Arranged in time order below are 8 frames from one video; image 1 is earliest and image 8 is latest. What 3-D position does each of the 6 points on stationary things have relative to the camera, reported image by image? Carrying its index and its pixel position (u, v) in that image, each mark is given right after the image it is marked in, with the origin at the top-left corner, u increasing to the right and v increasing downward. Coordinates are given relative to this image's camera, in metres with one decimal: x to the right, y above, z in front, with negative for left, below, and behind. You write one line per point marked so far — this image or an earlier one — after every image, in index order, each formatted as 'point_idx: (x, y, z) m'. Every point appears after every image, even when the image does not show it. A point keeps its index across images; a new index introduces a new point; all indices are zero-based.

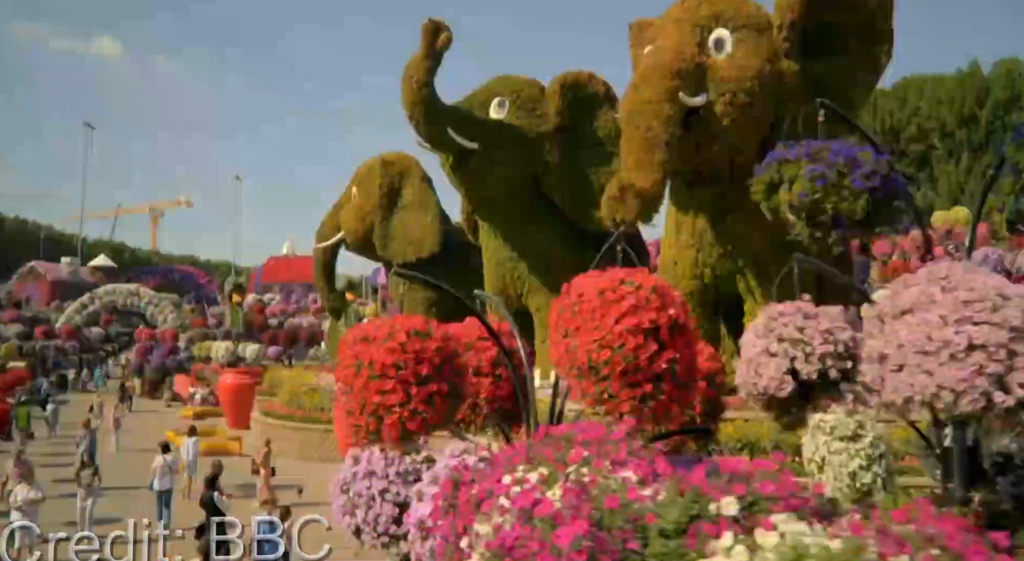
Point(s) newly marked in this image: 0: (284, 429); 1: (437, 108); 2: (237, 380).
0: (-3.5, -2.3, +13.3) m
1: (-1.4, +3.1, +15.4) m
2: (-5.5, -2.0, +17.2) m
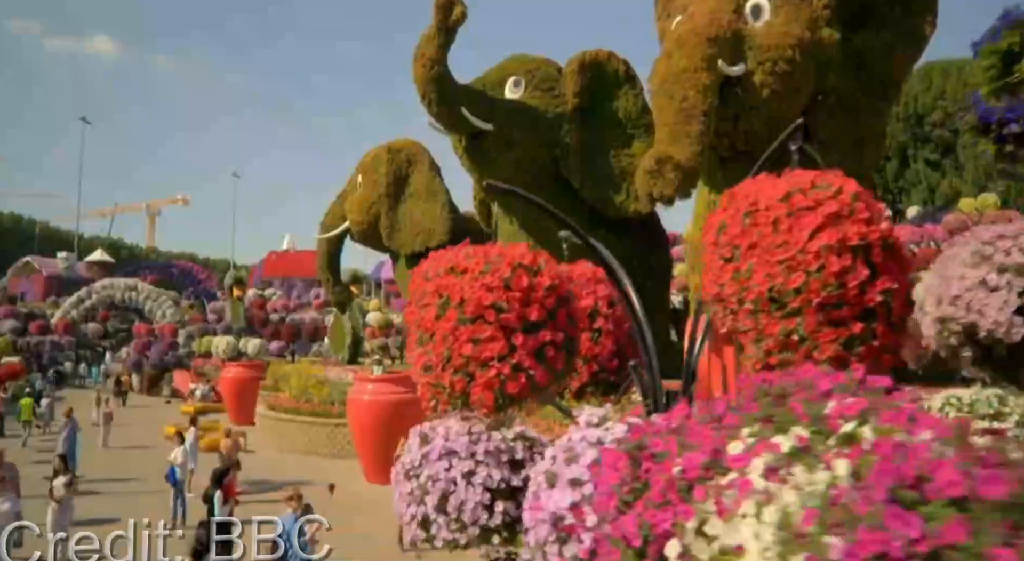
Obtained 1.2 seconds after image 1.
0: (-3.2, -2.1, +12.5) m
1: (-1.1, +3.3, +14.6) m
2: (-5.2, -1.8, +16.5) m
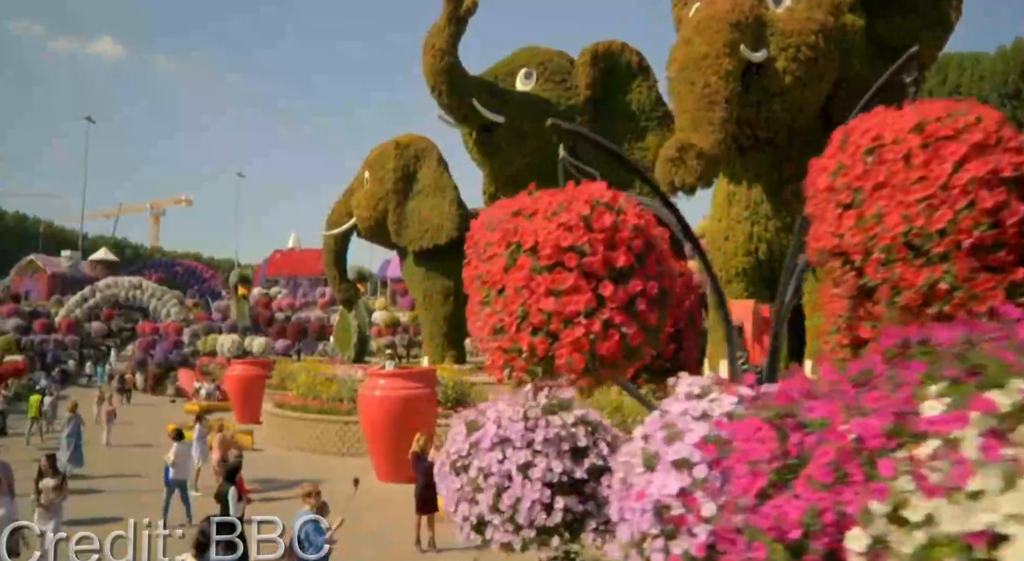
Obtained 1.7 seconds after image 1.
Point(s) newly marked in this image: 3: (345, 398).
0: (-3.0, -2.0, +12.2) m
1: (-0.9, +3.4, +14.3) m
2: (-5.0, -1.7, +16.2) m
3: (-2.4, -1.7, +12.1) m
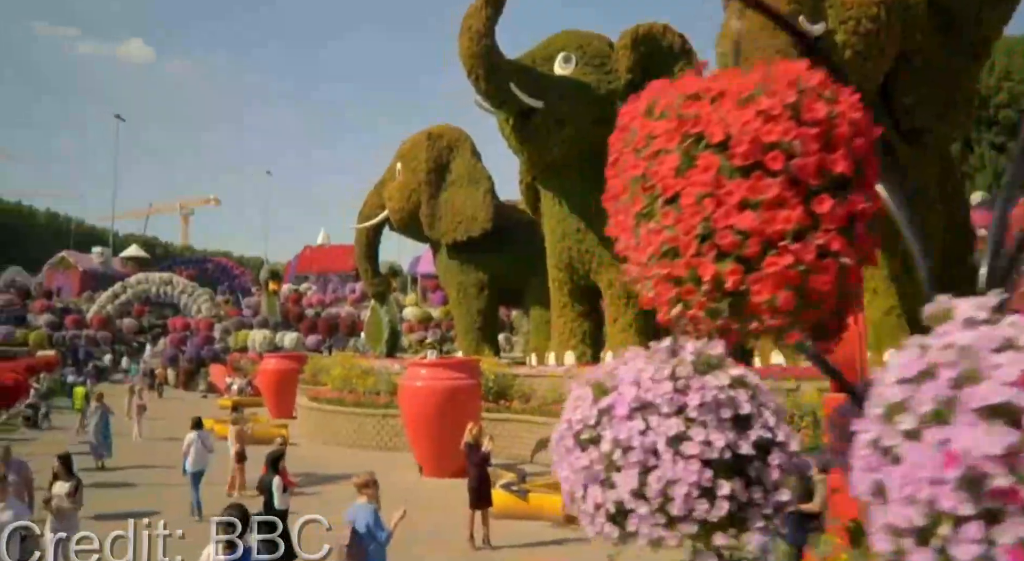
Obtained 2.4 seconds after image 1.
0: (-2.4, -1.9, +11.8) m
1: (-0.2, +3.5, +13.9) m
2: (-4.3, -1.6, +15.9) m
3: (-1.8, -1.5, +11.8) m
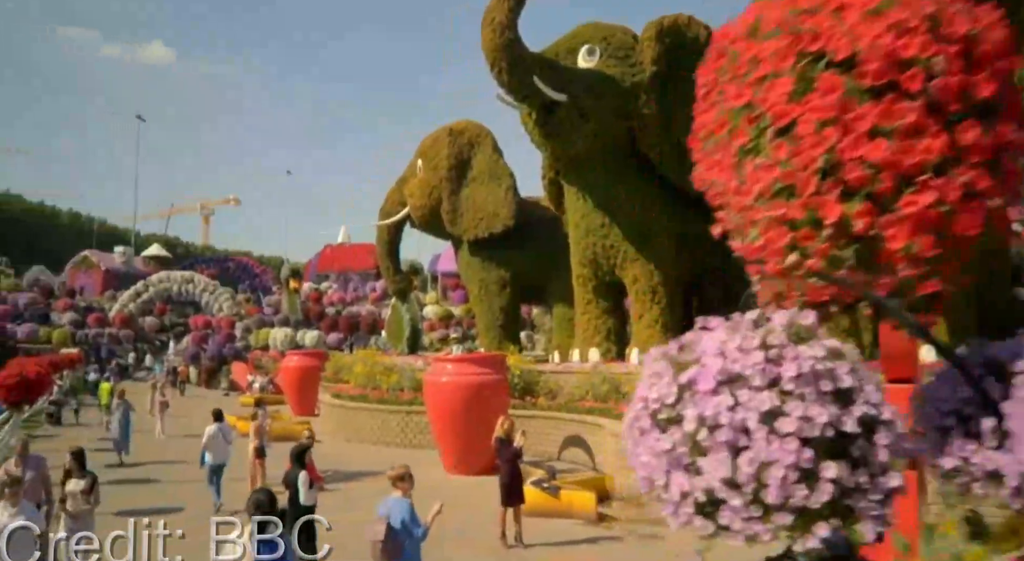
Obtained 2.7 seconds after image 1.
0: (-2.1, -1.8, +11.7) m
1: (+0.1, +3.6, +13.7) m
2: (-3.9, -1.5, +15.8) m
3: (-1.4, -1.5, +11.6) m
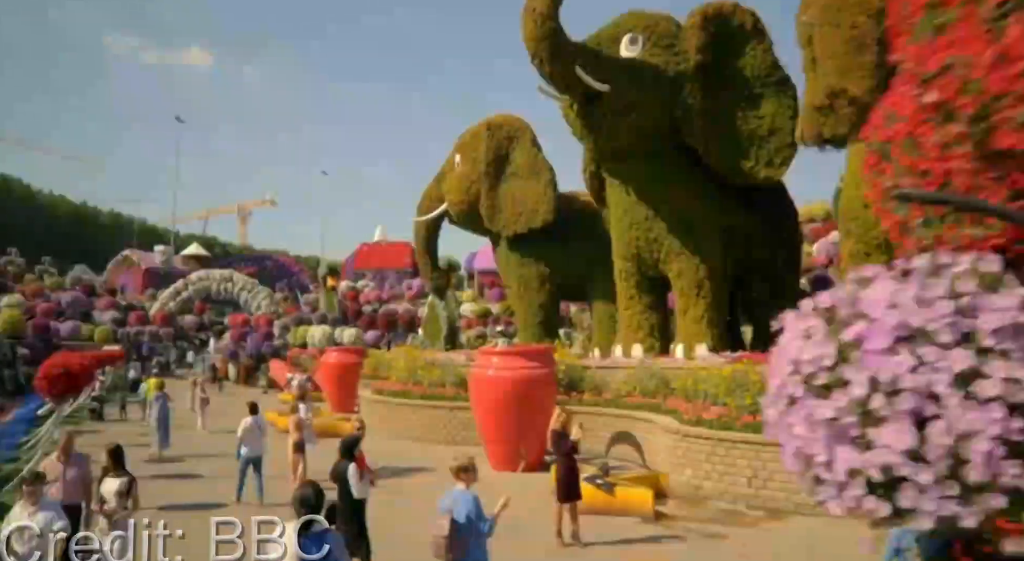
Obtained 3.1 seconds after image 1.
0: (-1.5, -1.7, +11.5) m
1: (+0.8, +3.7, +13.4) m
2: (-3.1, -1.4, +15.7) m
3: (-0.8, -1.4, +11.4) m
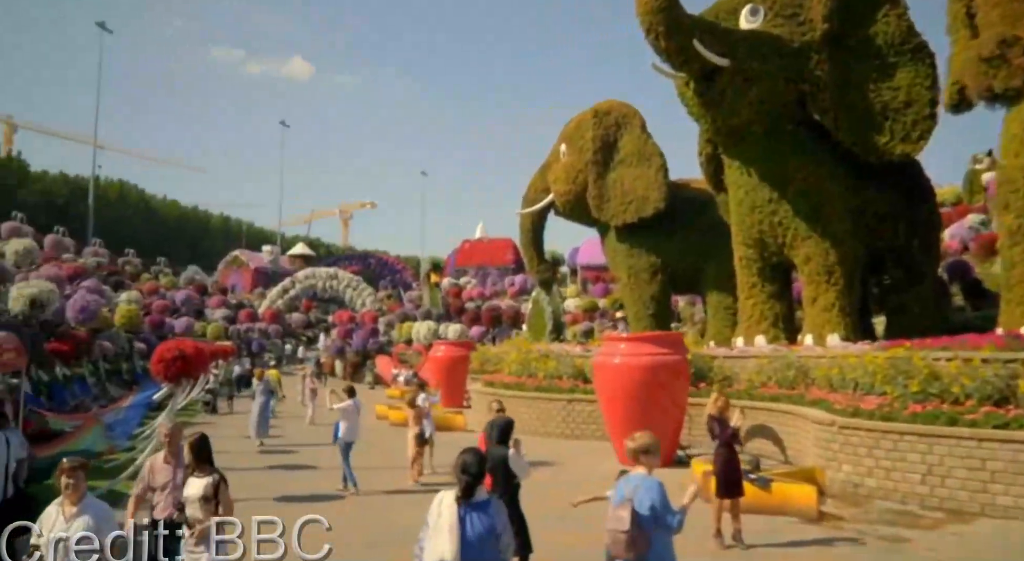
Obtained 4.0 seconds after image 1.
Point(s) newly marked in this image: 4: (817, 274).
0: (0.0, -1.5, +11.0) m
1: (+2.5, +3.9, +12.7) m
2: (-1.1, -1.3, +15.3) m
3: (+0.7, -1.2, +10.8) m
4: (+4.7, +0.1, +13.2) m
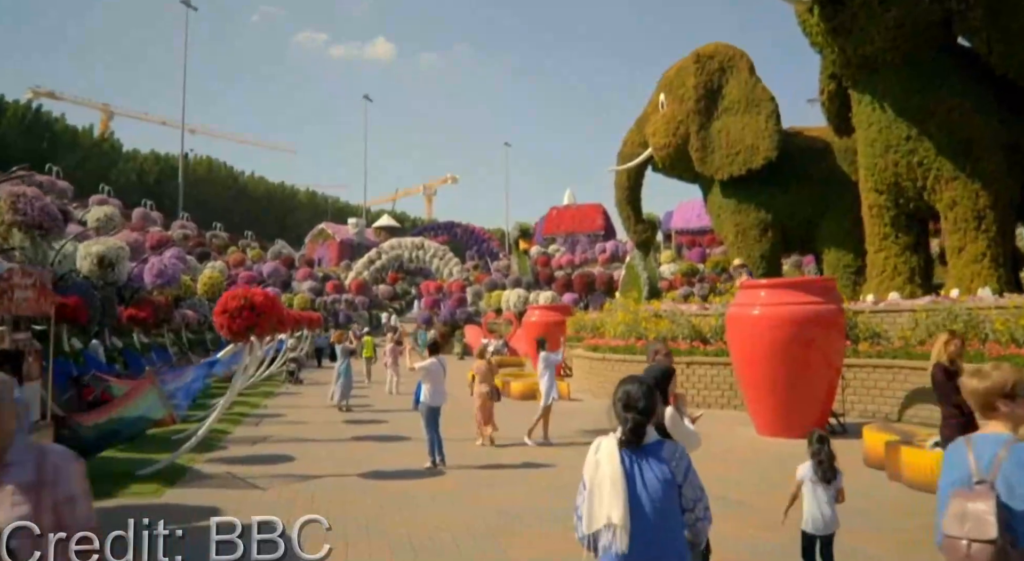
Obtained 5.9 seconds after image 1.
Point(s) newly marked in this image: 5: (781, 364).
0: (+1.3, -1.0, +9.8) m
1: (+3.7, +4.6, +11.1) m
2: (+0.5, -0.6, +14.2) m
3: (+1.9, -0.6, +9.6) m
4: (+6.1, +0.8, +11.5) m
5: (+2.1, -0.7, +6.7) m
